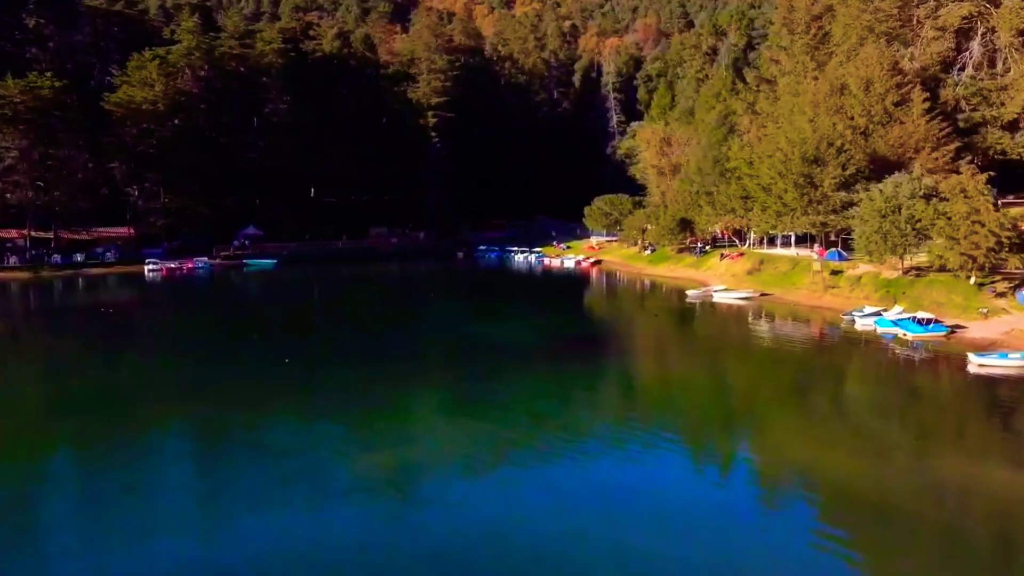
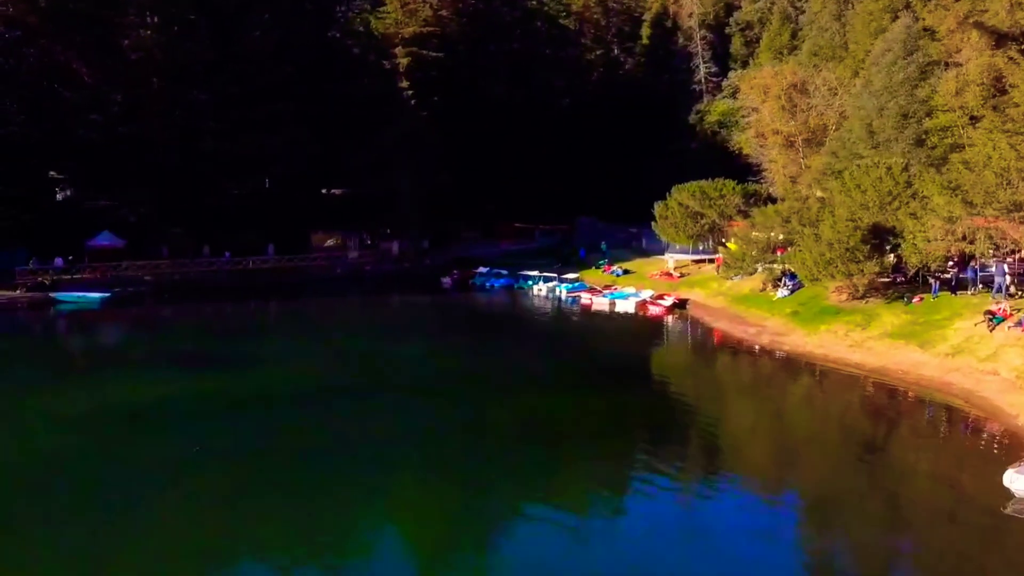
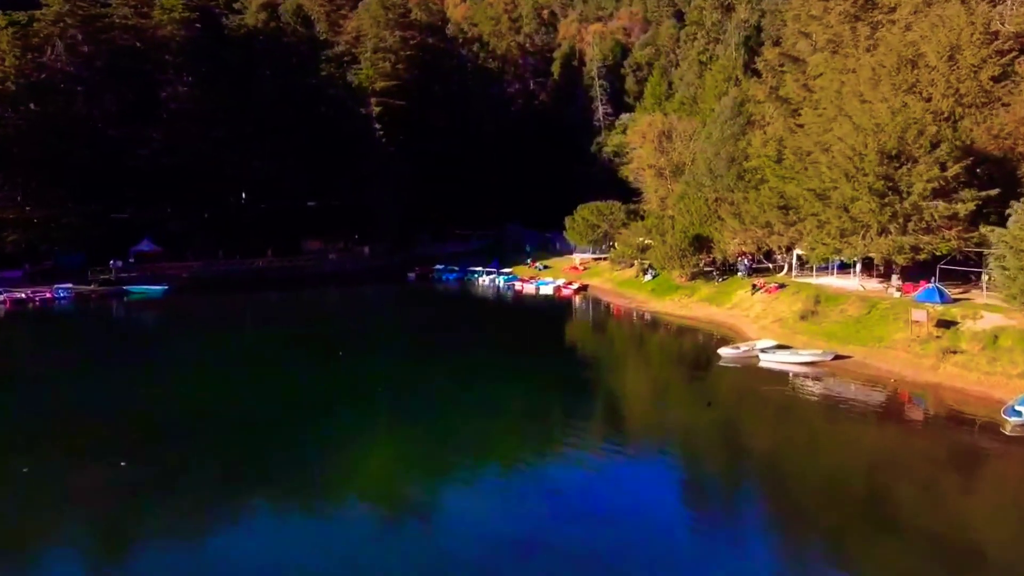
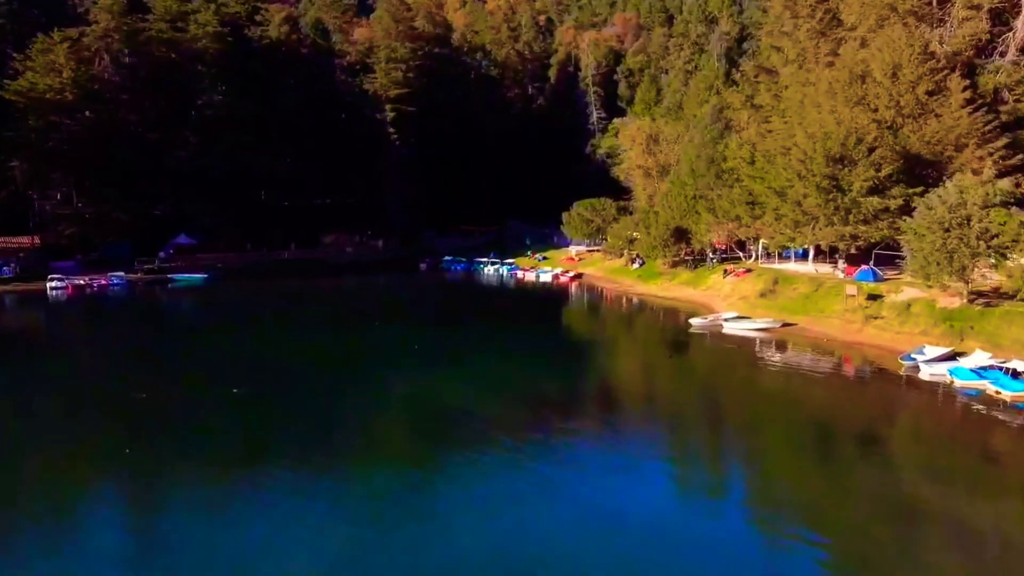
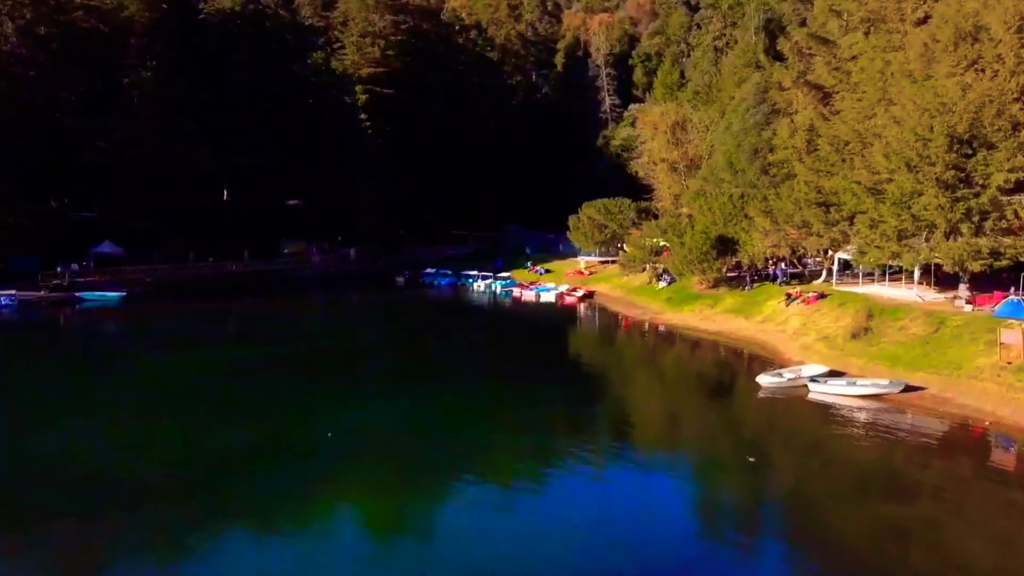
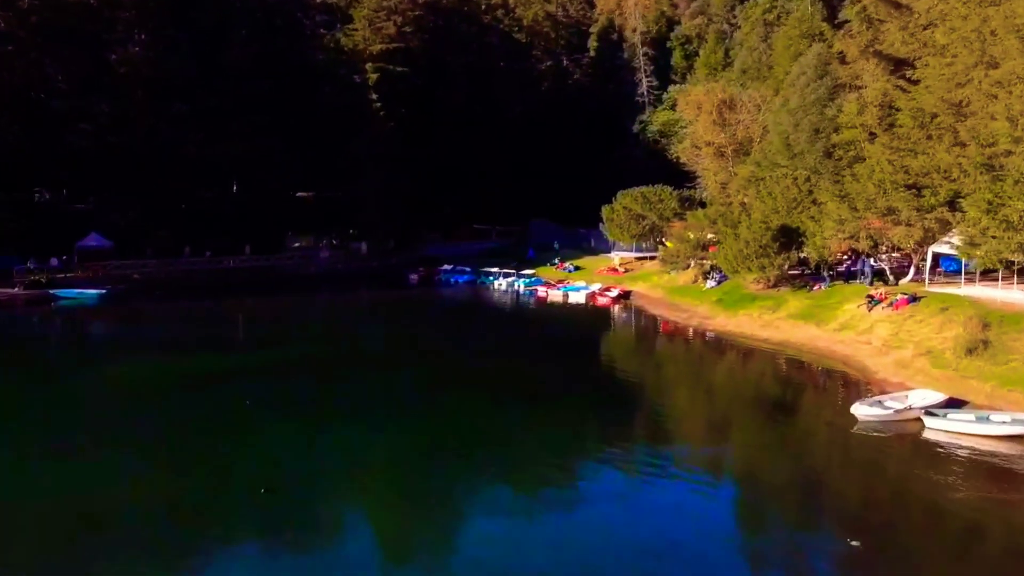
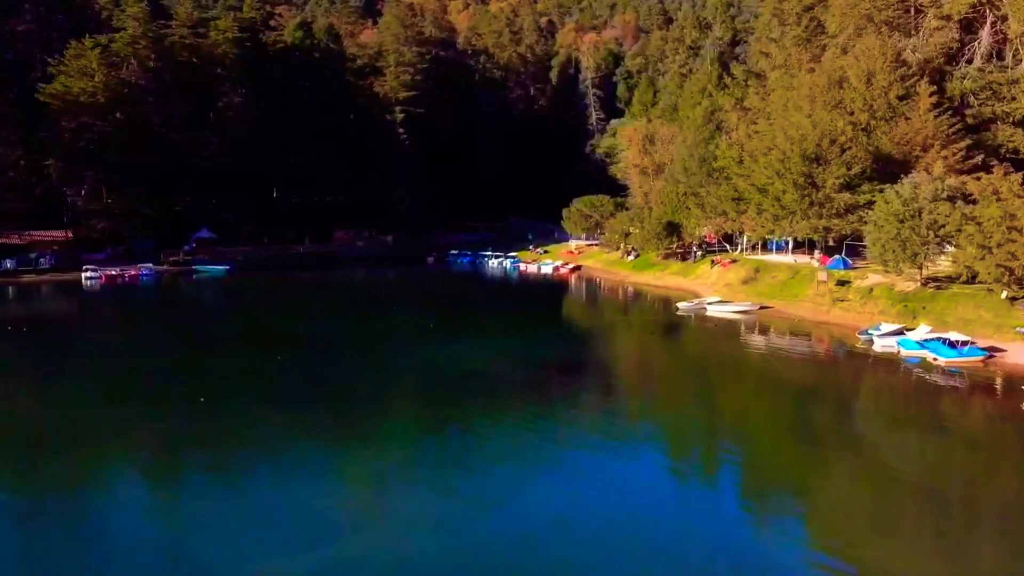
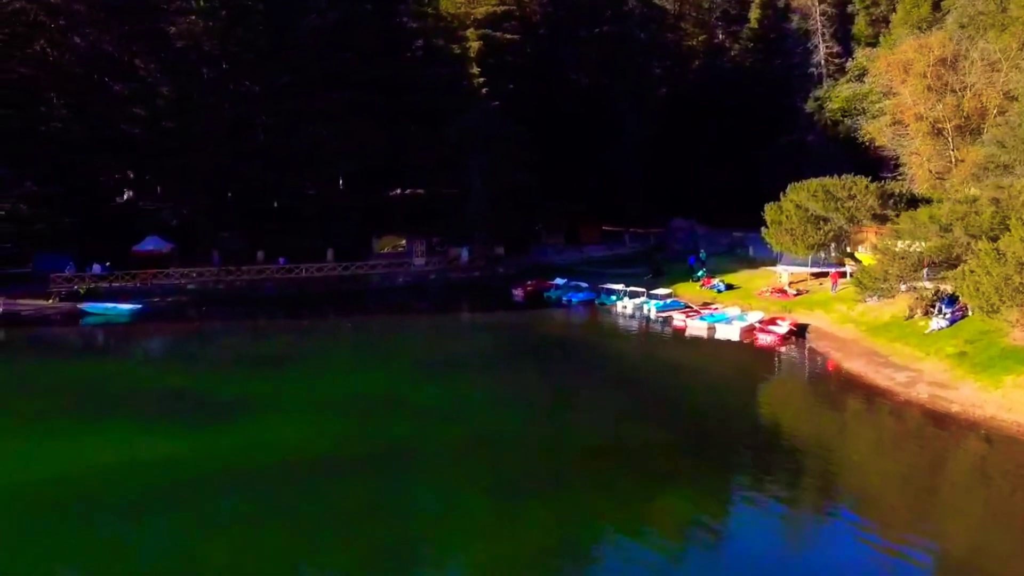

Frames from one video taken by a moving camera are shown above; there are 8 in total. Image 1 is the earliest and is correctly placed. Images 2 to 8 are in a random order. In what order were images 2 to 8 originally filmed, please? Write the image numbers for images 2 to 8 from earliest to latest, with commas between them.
7, 4, 3, 5, 6, 2, 8
